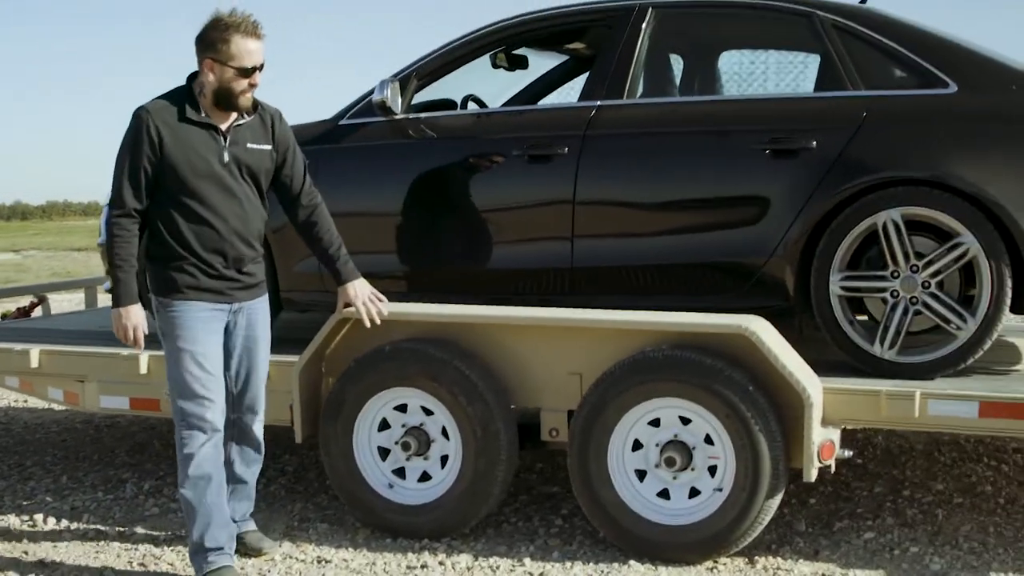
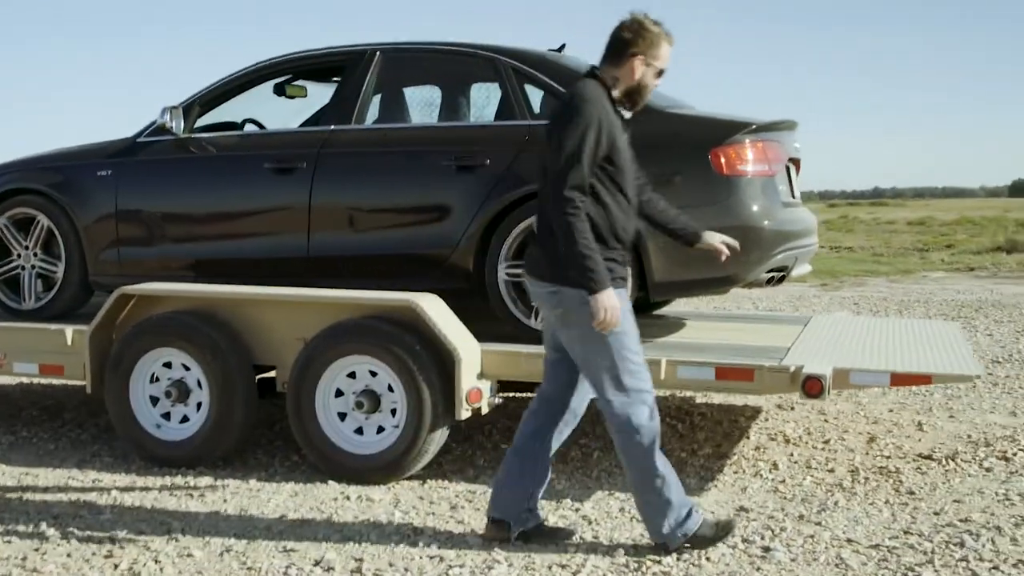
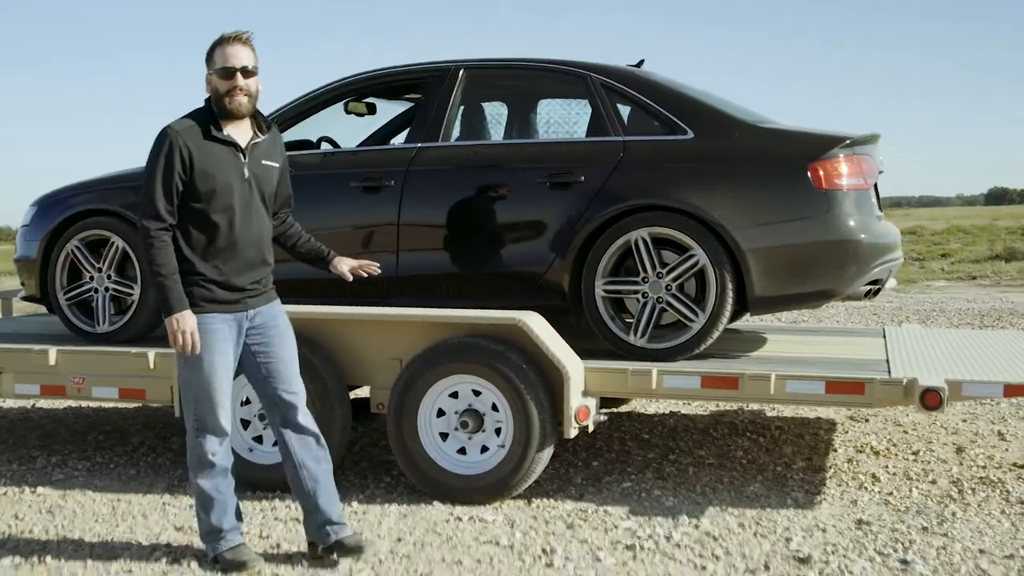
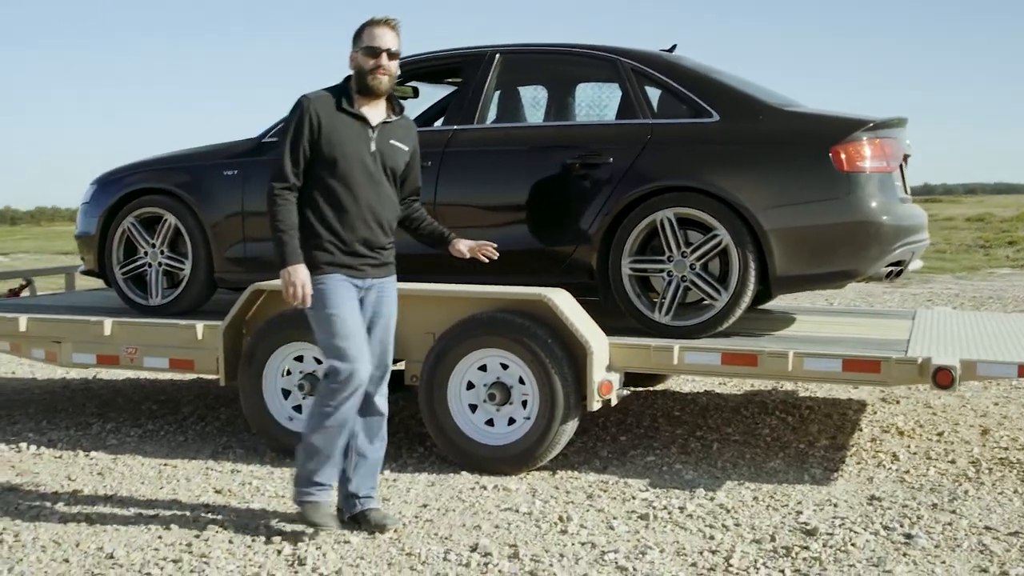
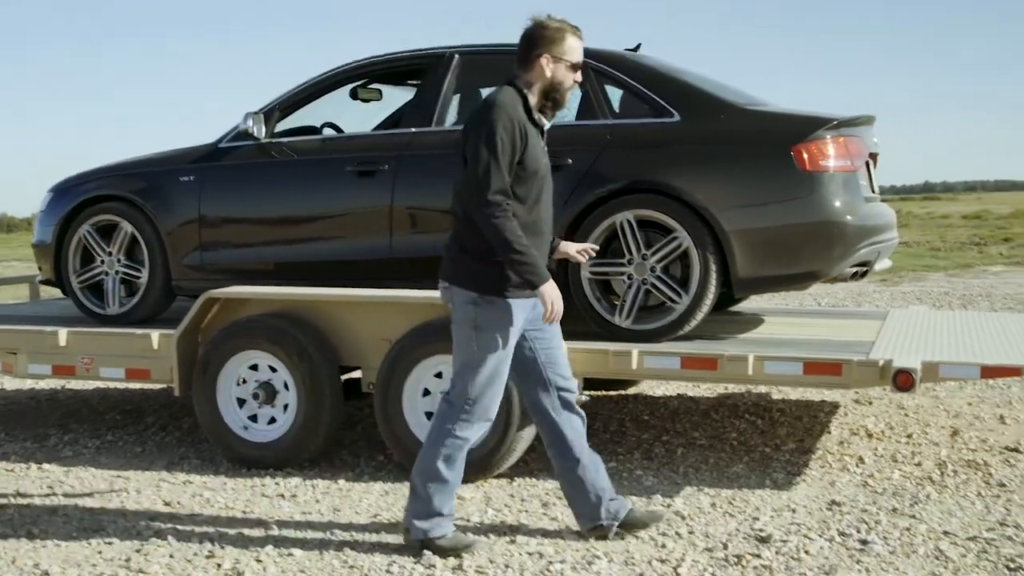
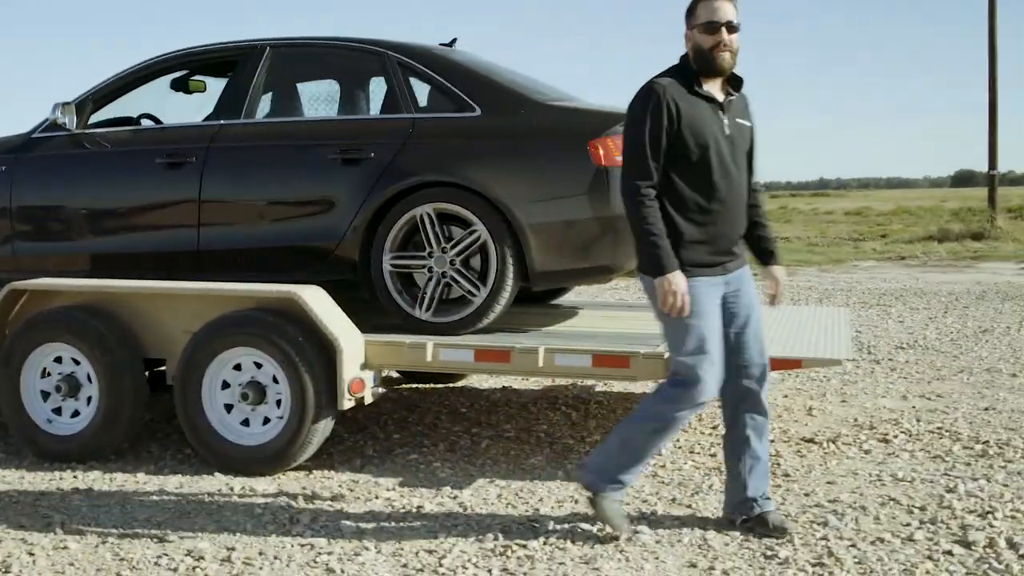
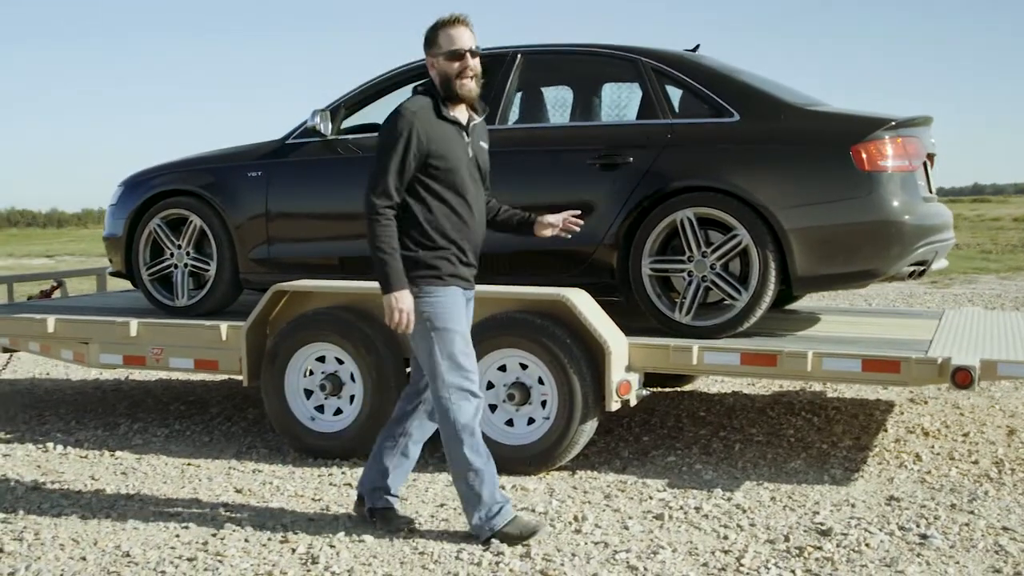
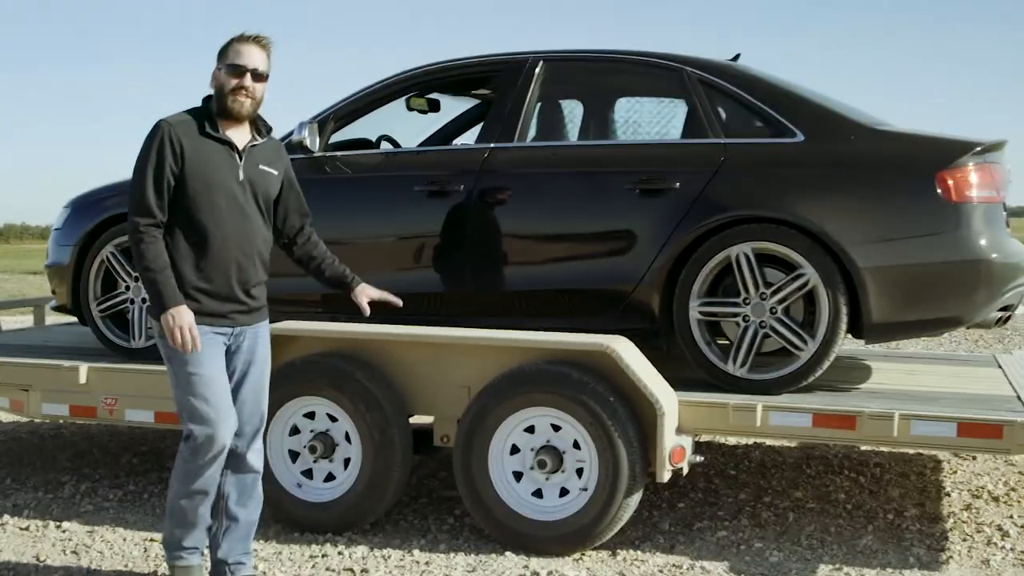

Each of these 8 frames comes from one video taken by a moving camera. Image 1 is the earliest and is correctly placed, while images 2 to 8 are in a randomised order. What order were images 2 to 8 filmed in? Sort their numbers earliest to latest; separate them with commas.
8, 3, 4, 7, 5, 2, 6
